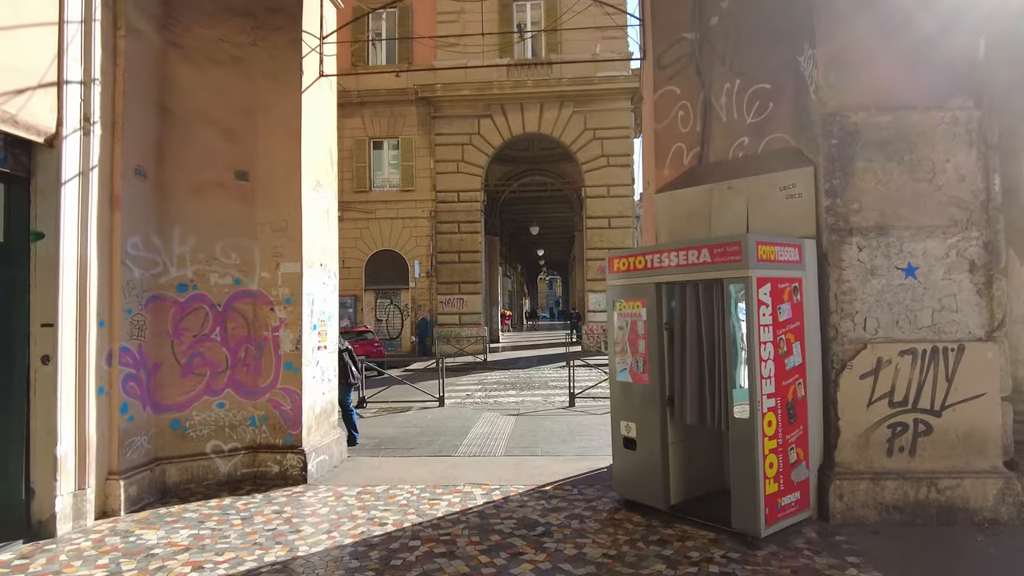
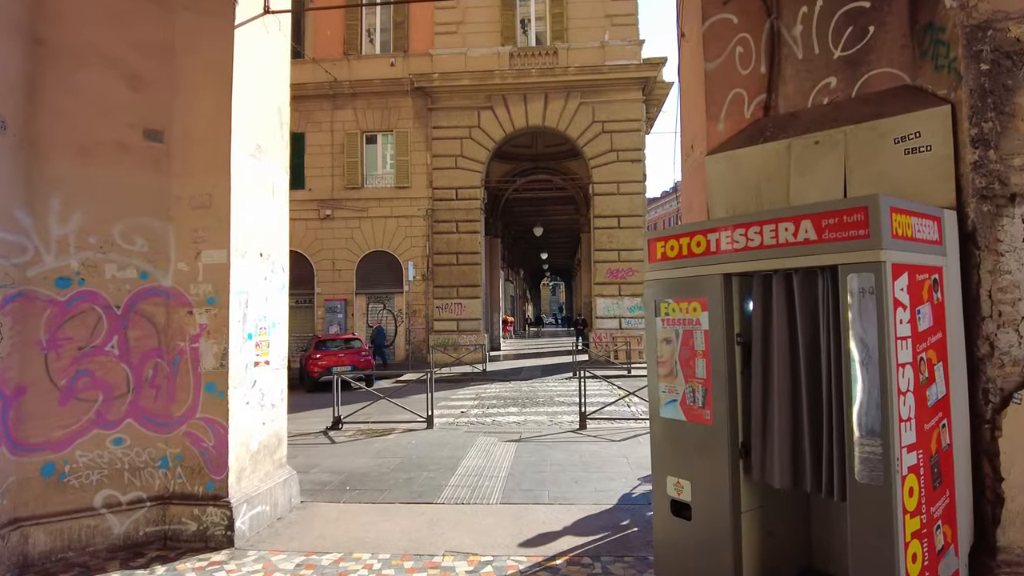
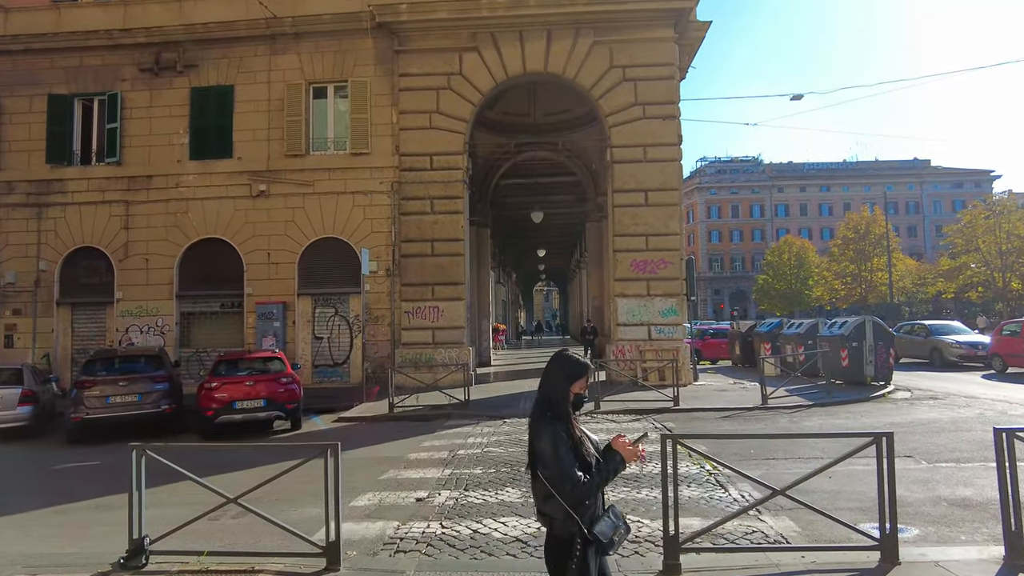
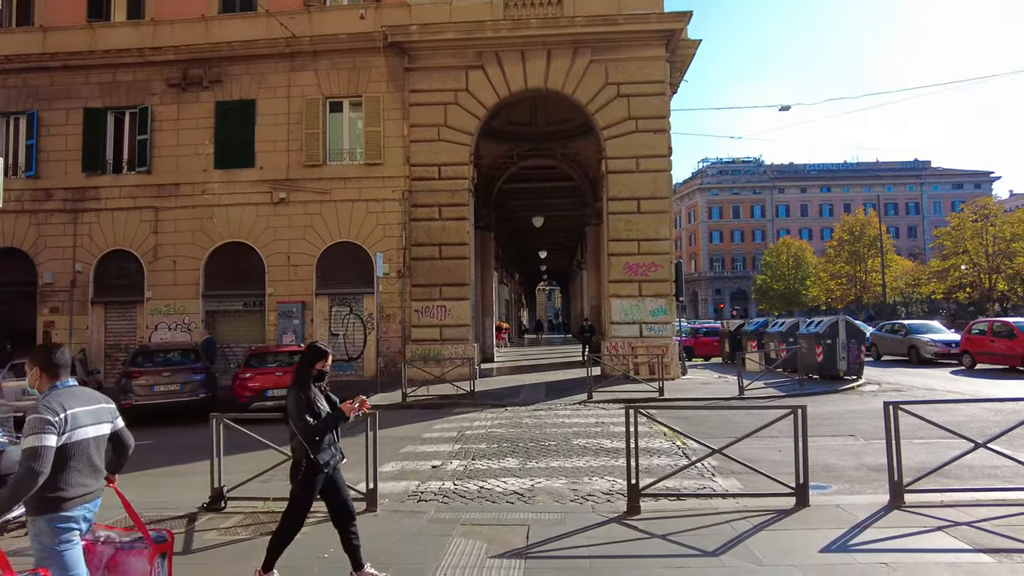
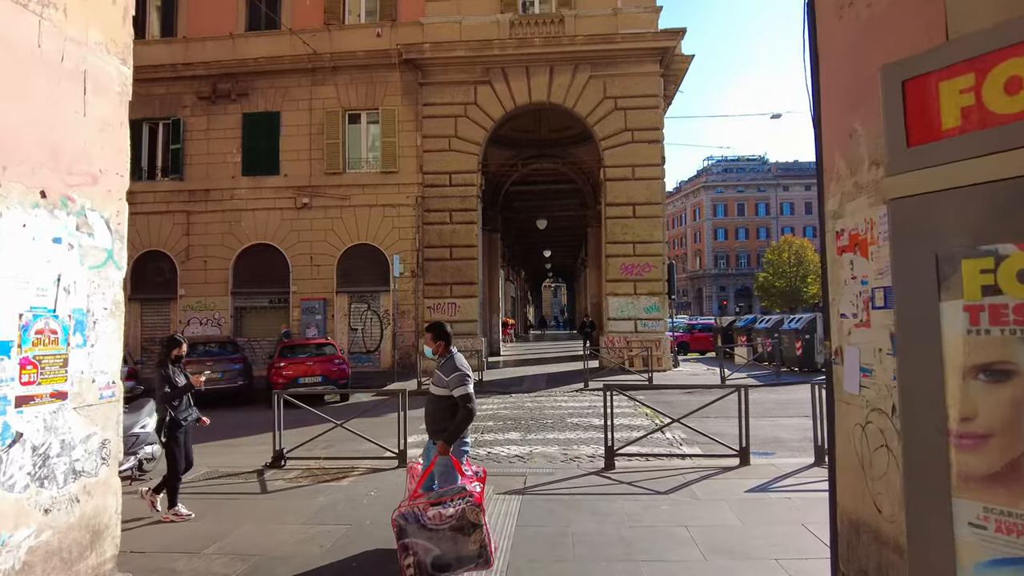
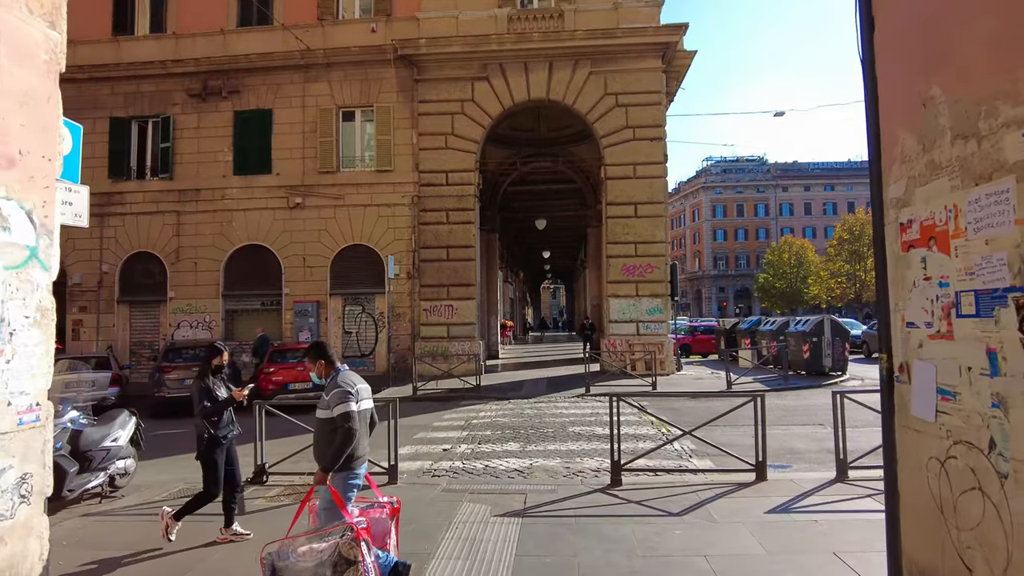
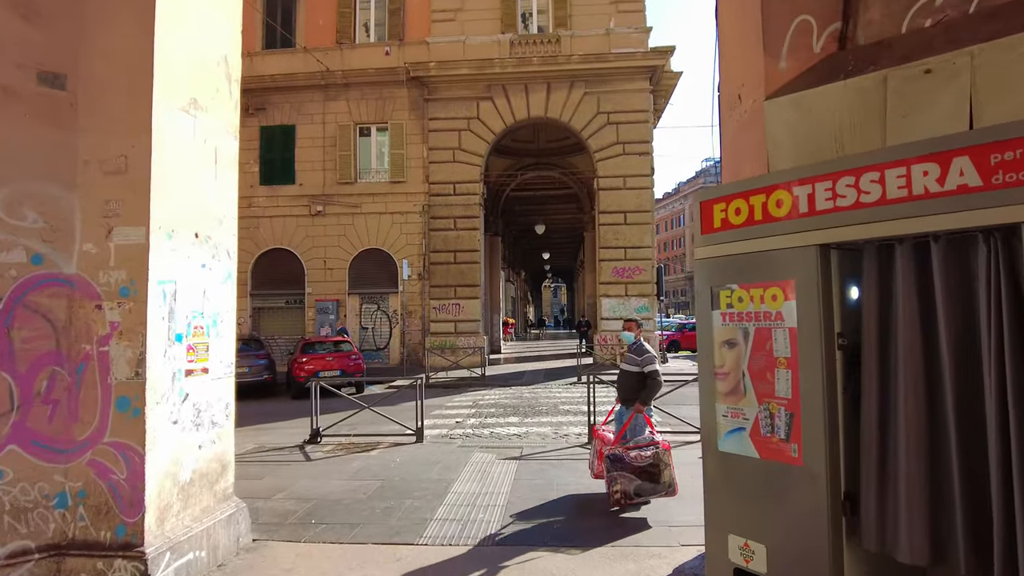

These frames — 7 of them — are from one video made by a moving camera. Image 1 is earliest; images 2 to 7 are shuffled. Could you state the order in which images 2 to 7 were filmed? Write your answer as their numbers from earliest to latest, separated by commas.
2, 7, 5, 6, 4, 3
